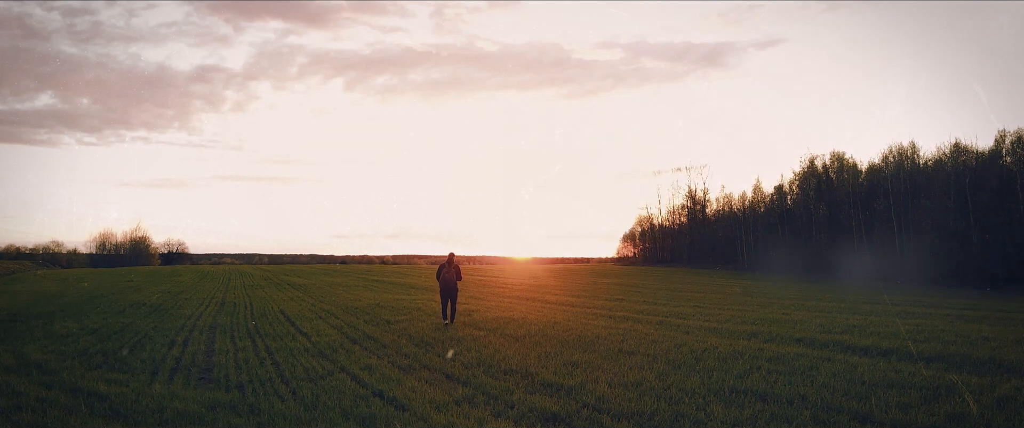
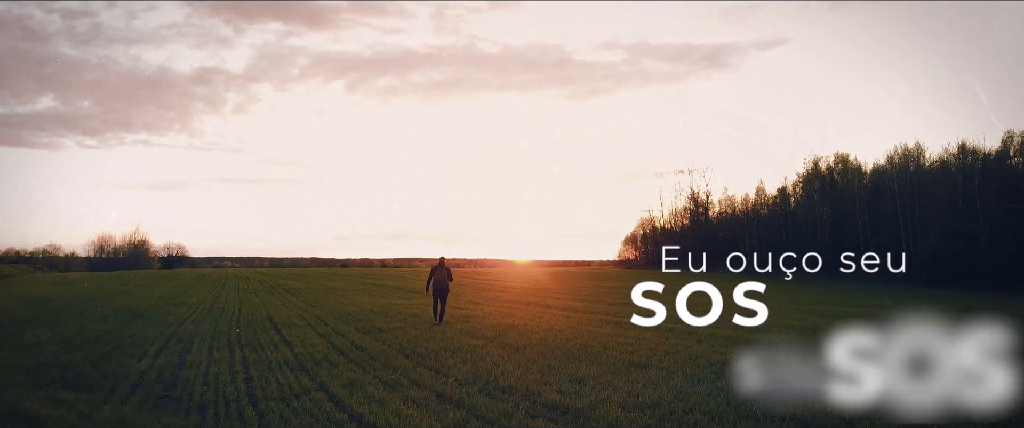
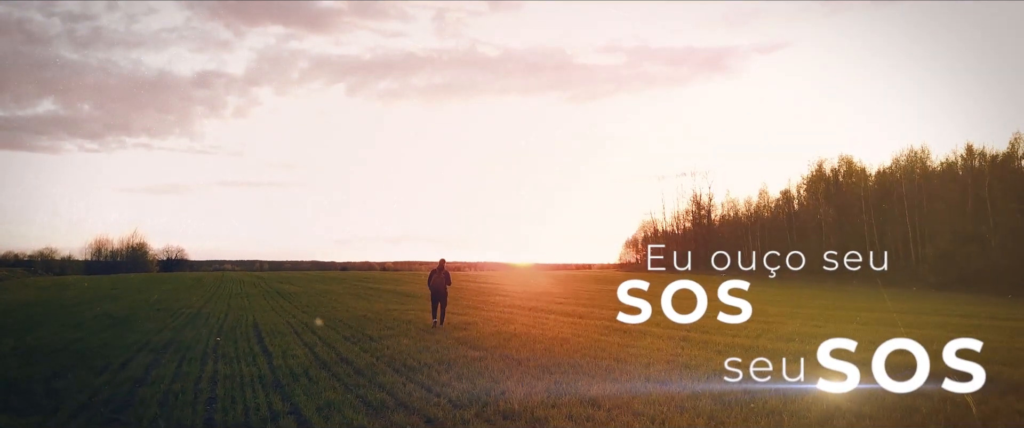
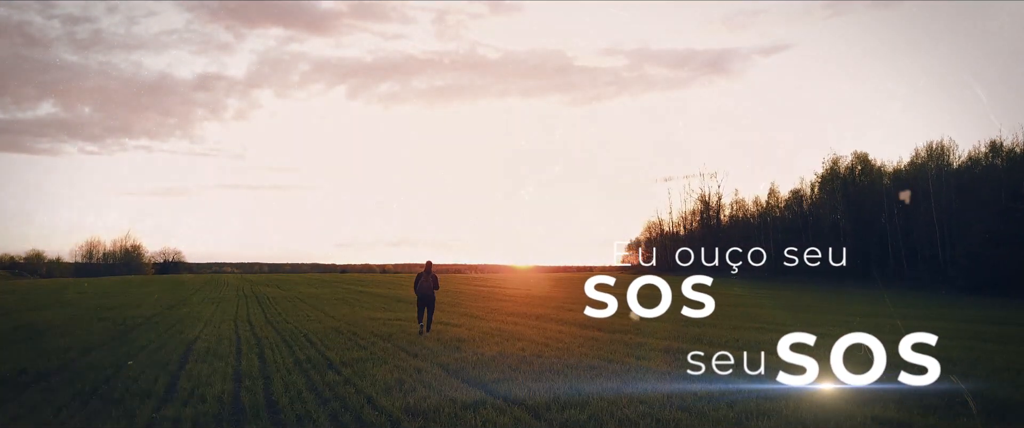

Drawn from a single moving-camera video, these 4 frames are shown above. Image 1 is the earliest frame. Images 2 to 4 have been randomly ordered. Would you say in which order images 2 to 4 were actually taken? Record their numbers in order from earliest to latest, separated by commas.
2, 3, 4
